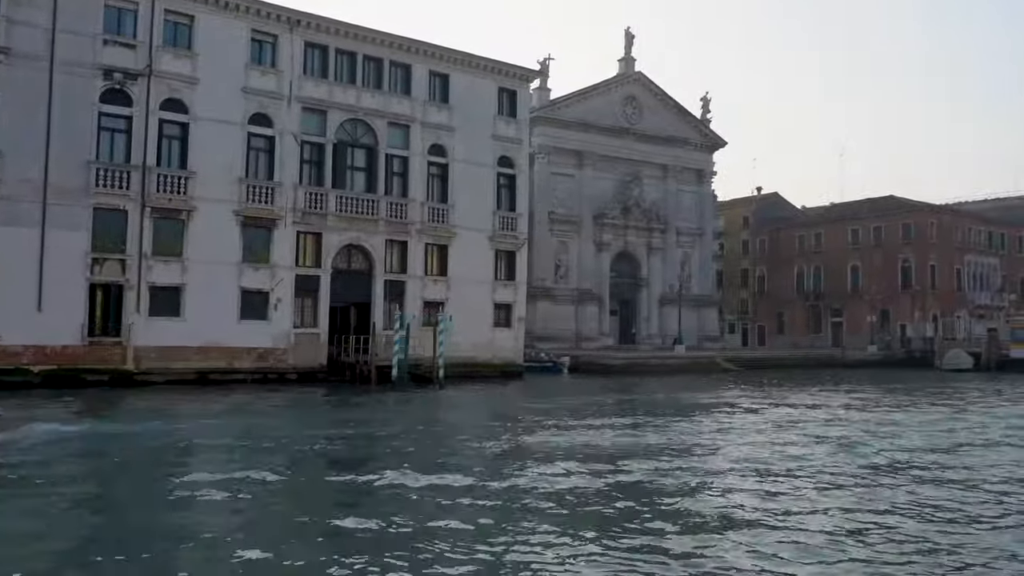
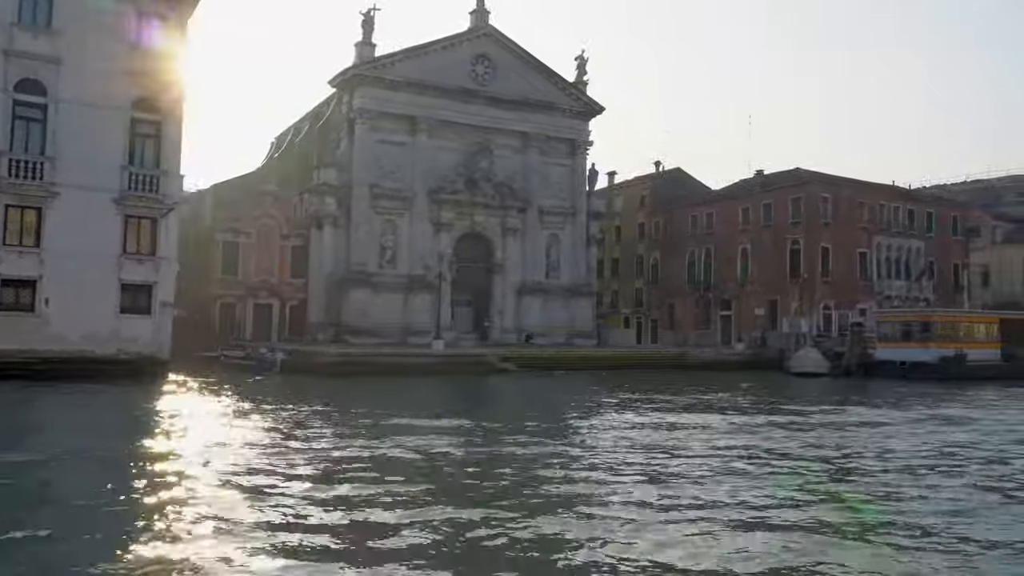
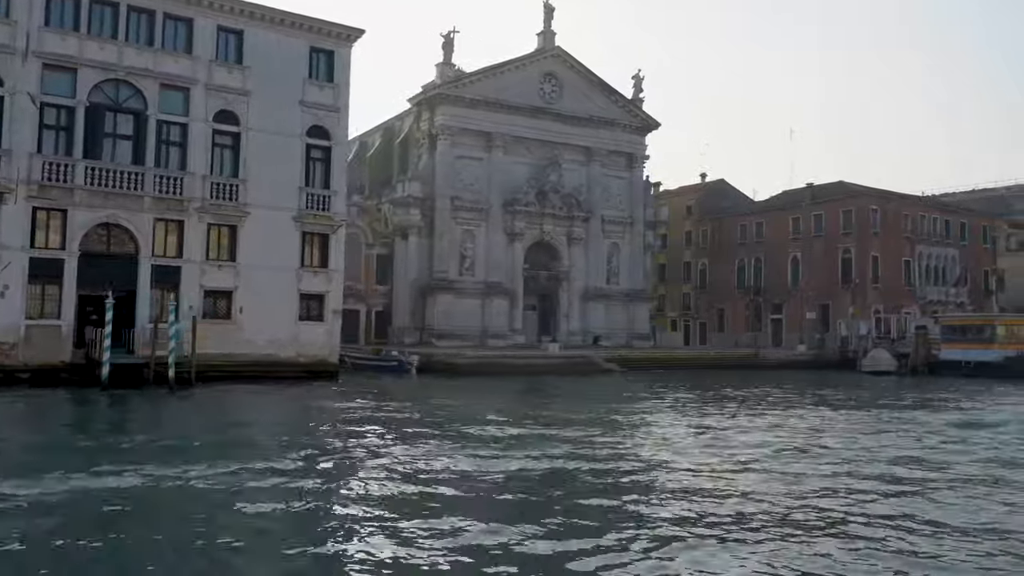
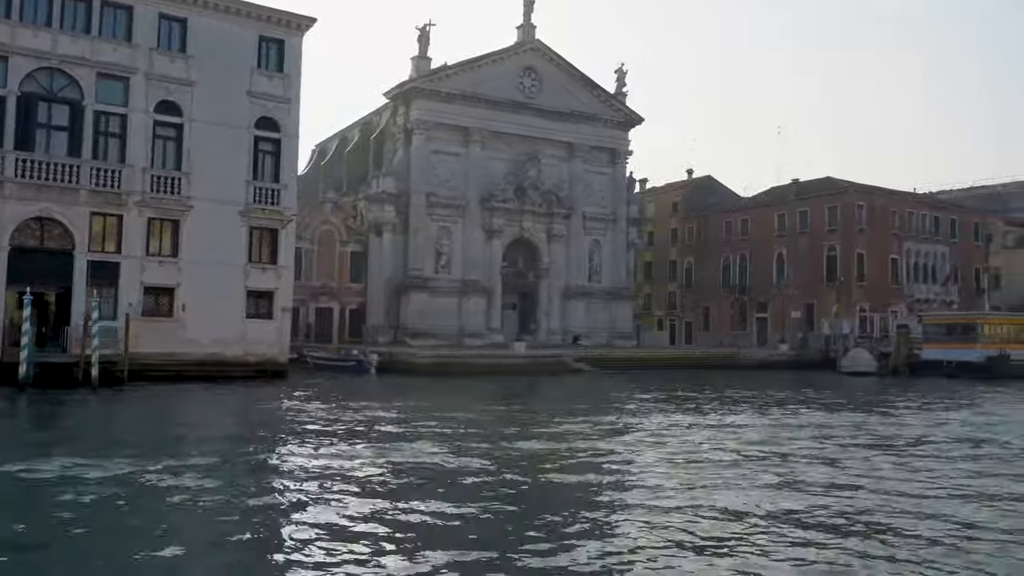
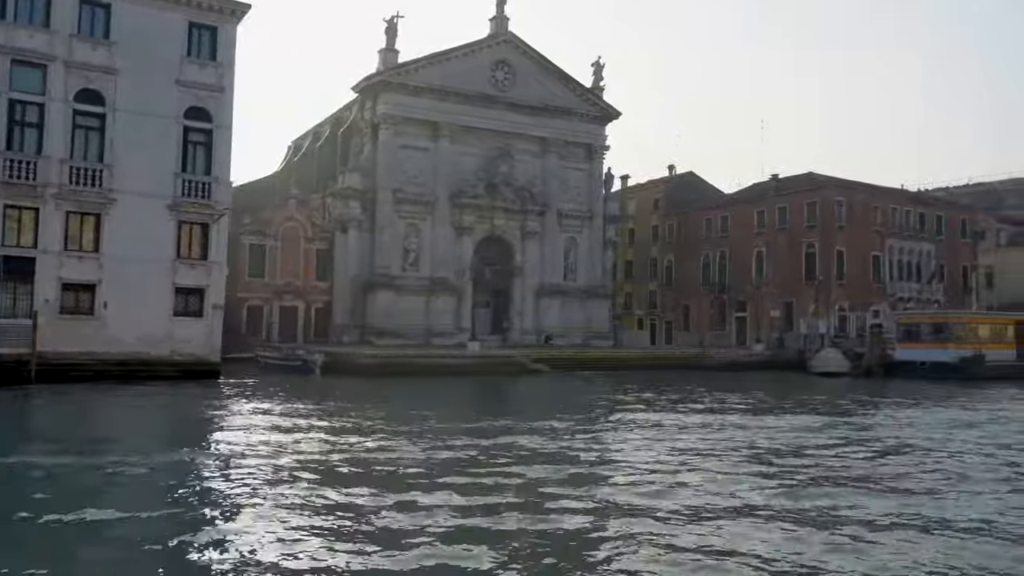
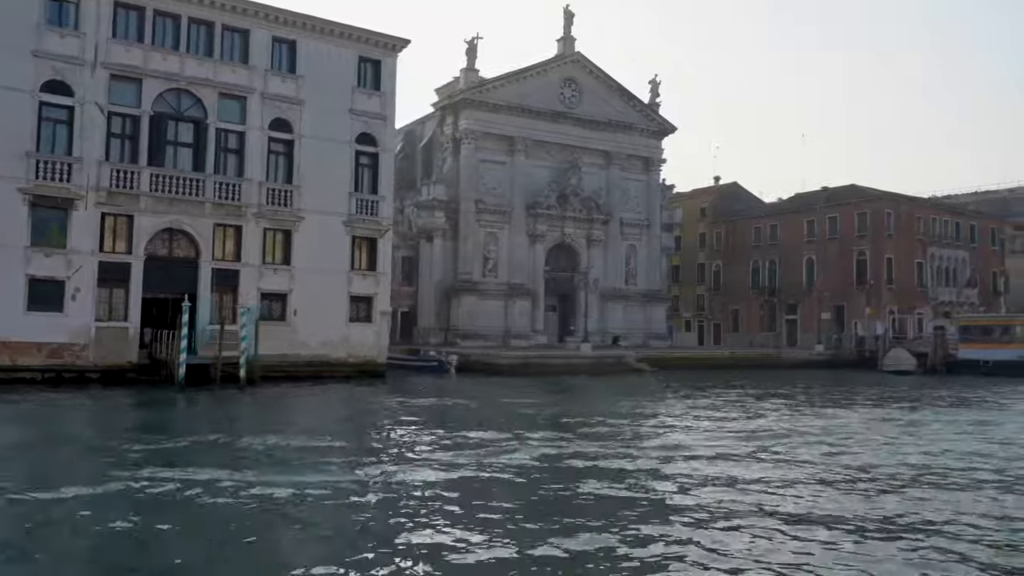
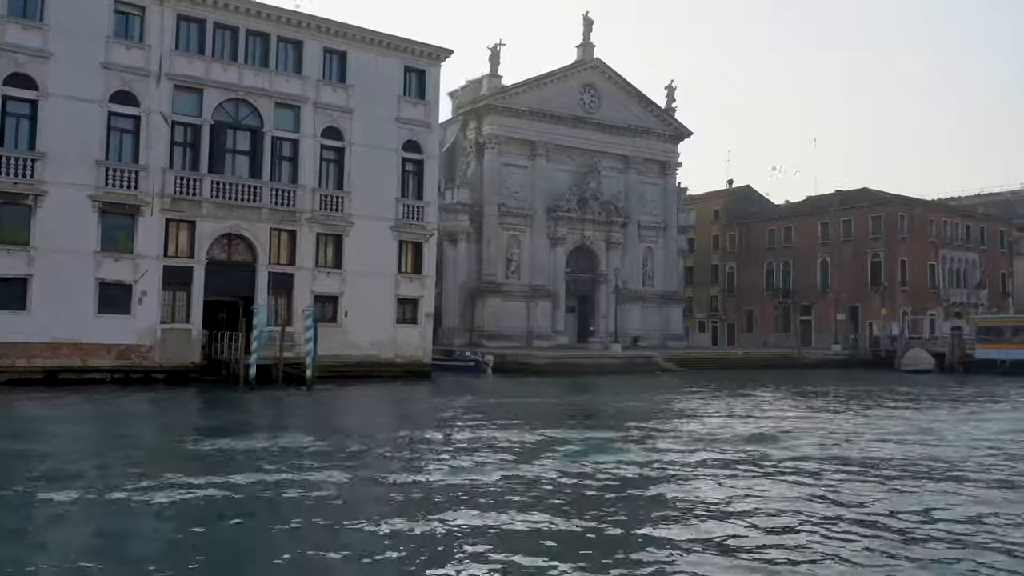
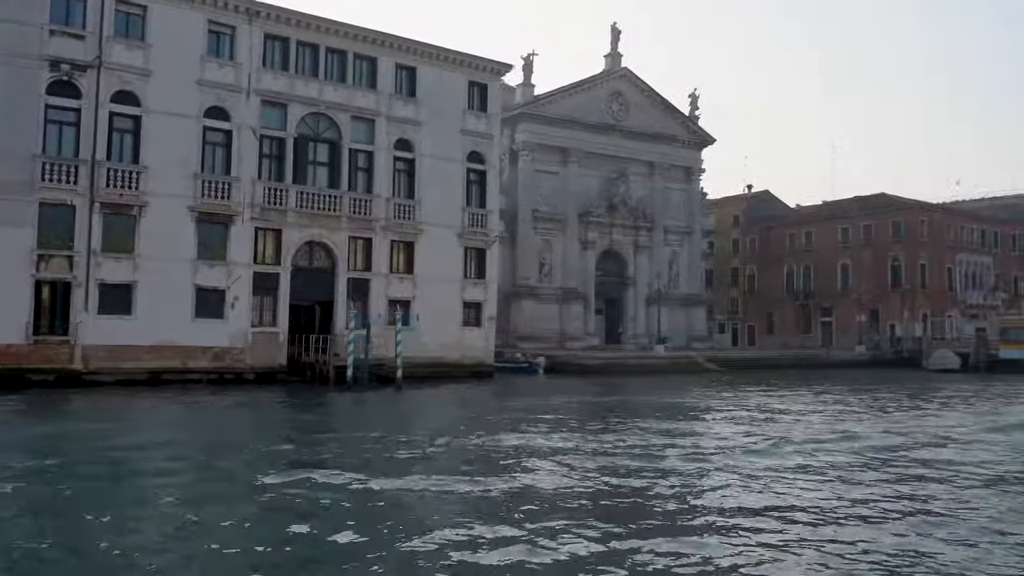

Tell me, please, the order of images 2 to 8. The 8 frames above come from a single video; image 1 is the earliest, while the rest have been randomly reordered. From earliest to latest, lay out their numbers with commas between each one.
8, 7, 6, 3, 4, 5, 2
